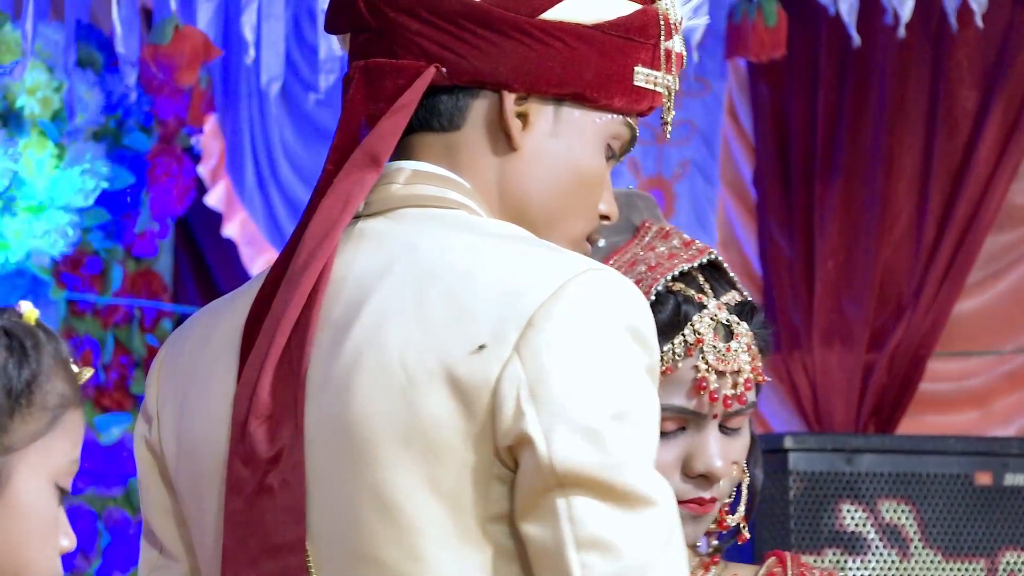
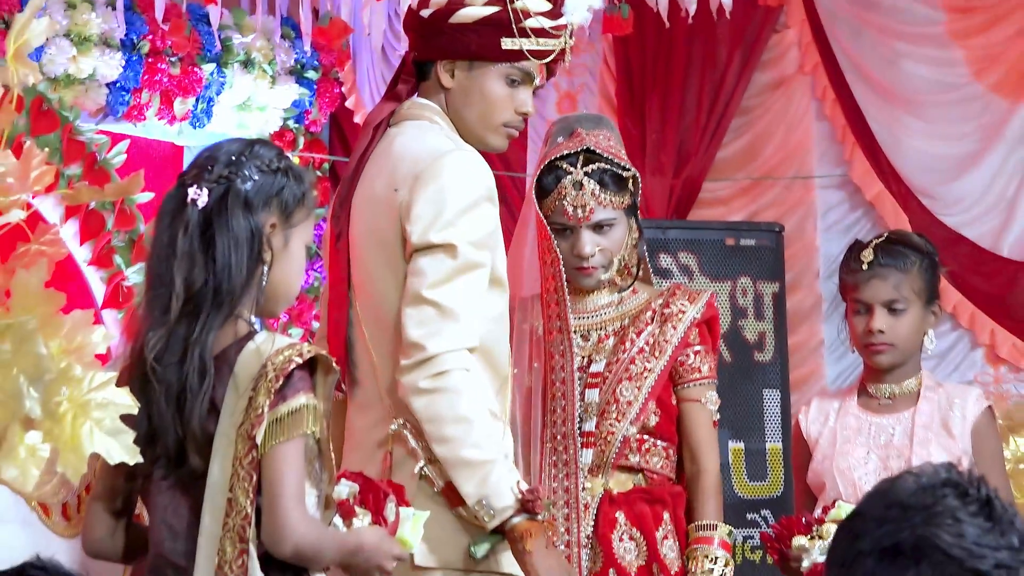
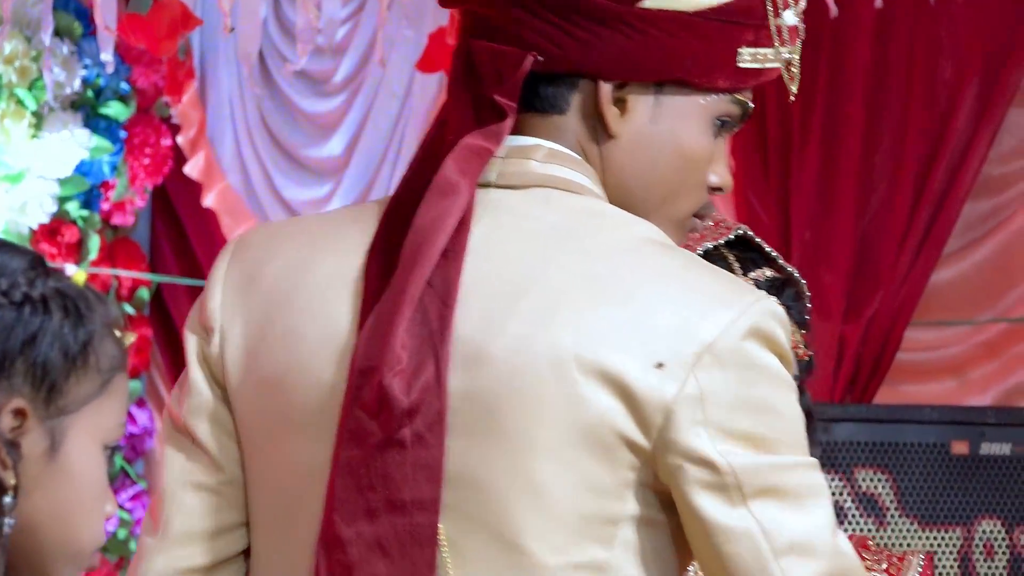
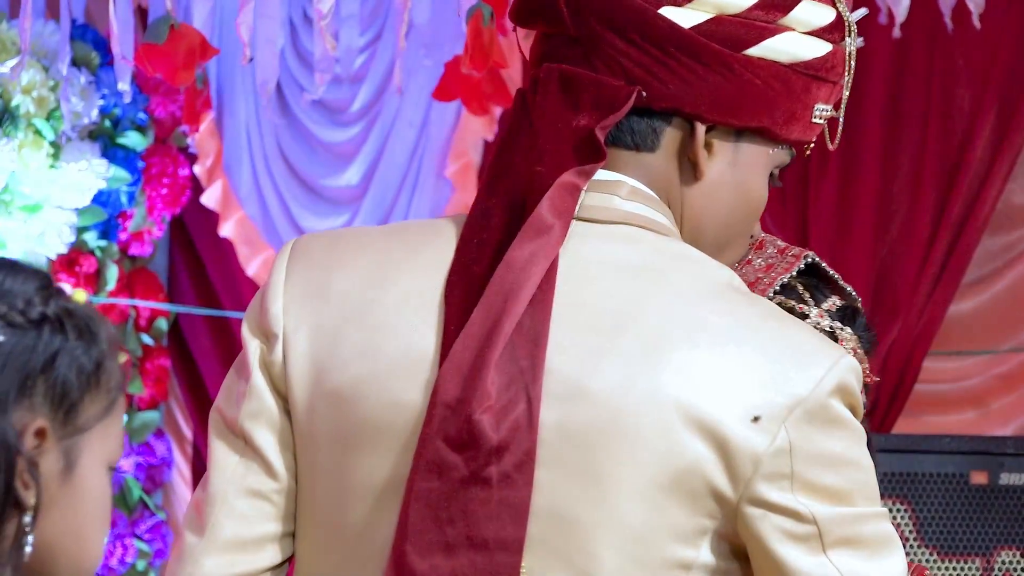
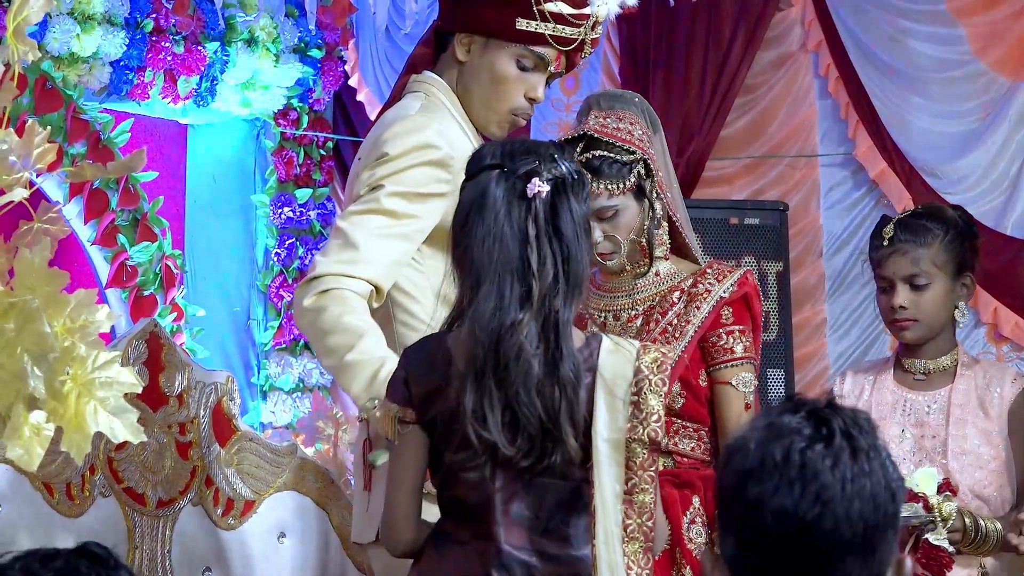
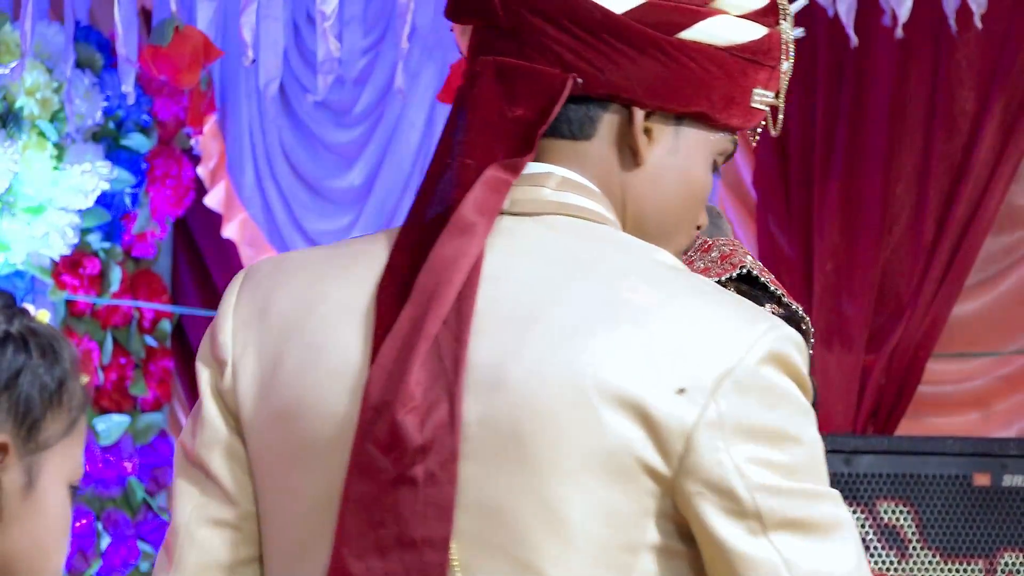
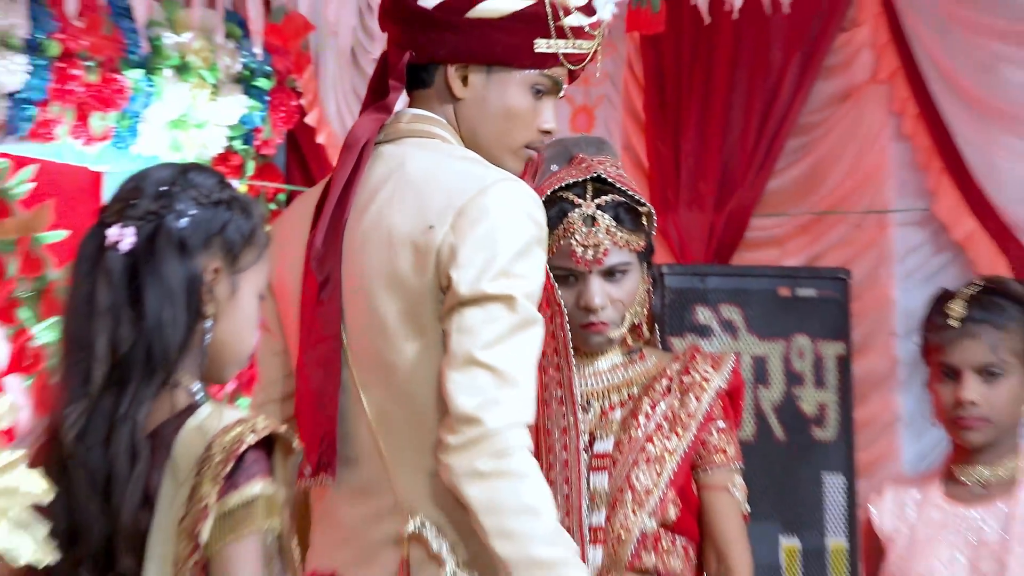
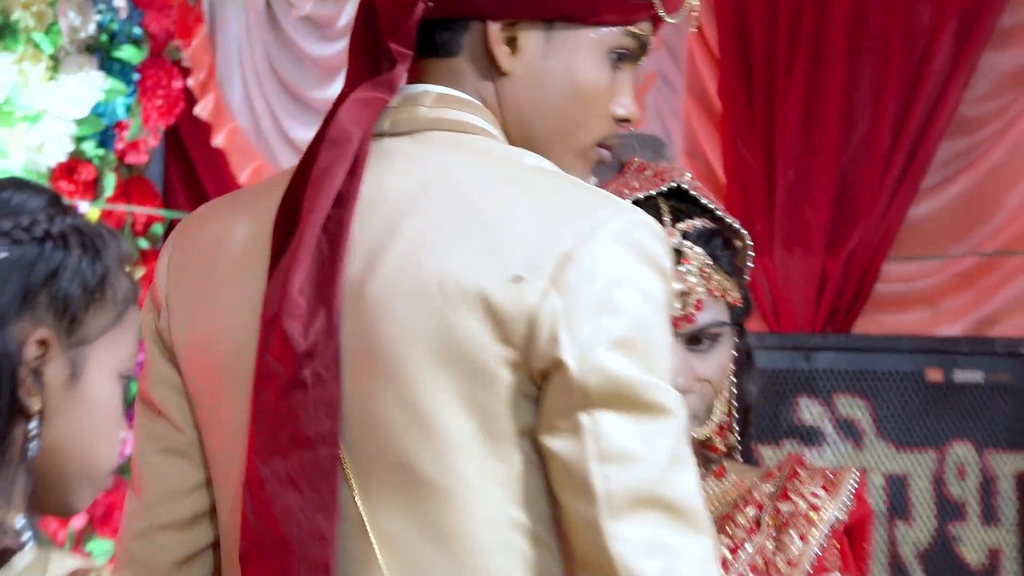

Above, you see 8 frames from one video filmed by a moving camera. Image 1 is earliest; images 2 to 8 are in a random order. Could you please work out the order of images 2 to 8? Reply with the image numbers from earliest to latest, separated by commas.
6, 4, 3, 8, 7, 2, 5
